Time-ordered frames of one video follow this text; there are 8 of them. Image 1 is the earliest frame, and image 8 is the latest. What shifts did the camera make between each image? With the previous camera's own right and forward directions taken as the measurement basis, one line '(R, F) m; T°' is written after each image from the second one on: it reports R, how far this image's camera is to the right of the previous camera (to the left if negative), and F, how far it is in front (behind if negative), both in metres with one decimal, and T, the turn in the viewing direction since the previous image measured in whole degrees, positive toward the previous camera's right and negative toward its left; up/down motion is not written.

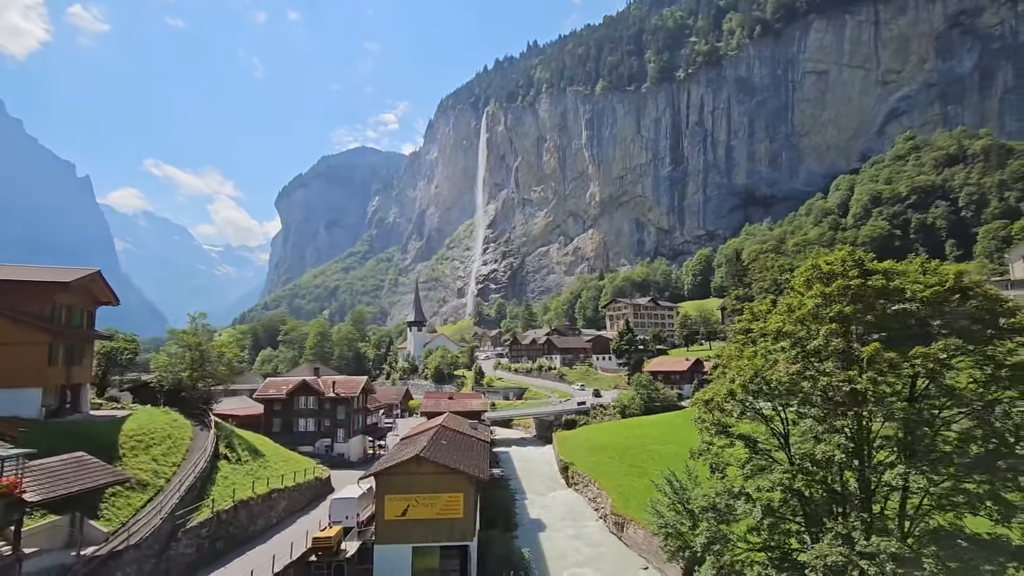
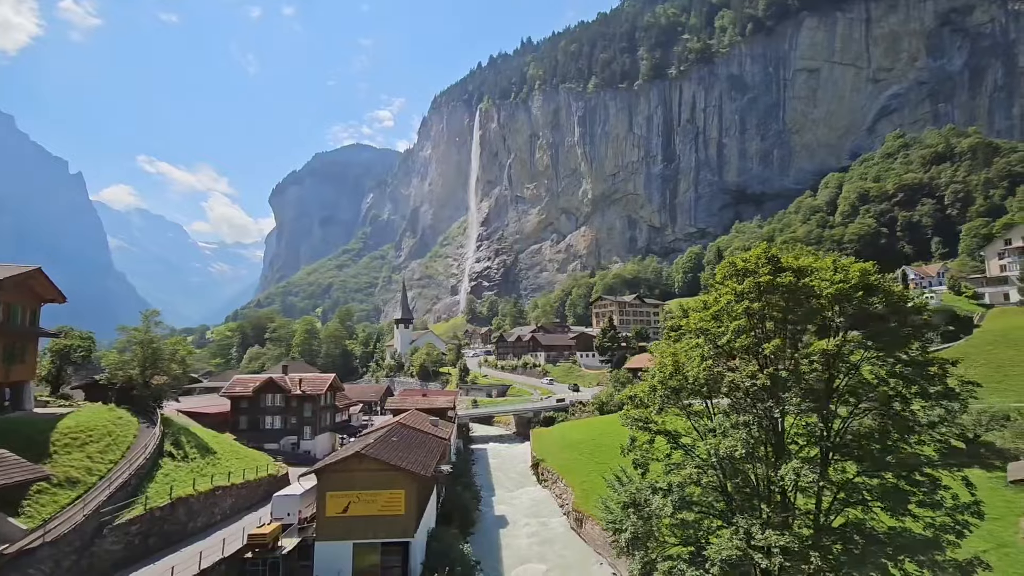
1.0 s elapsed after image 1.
(+2.1, -0.1) m; 0°
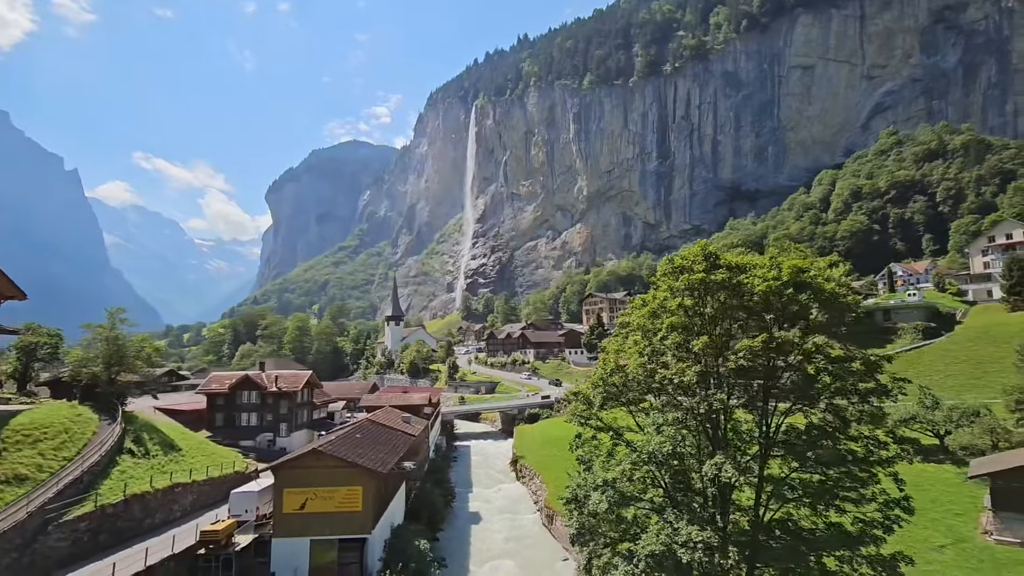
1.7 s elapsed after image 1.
(+1.6, 0.0) m; 0°
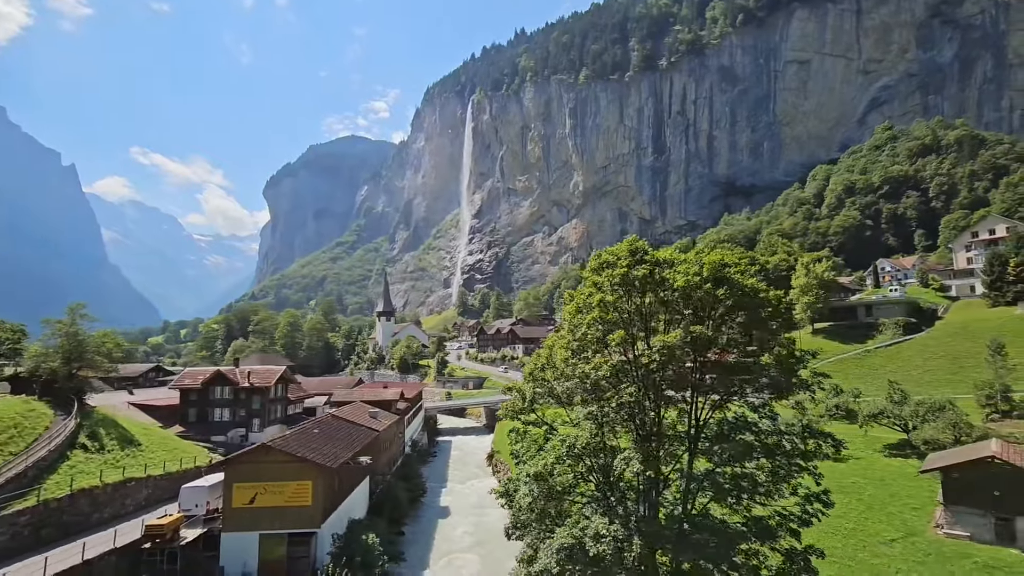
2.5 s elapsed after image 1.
(+1.9, 0.0) m; 0°
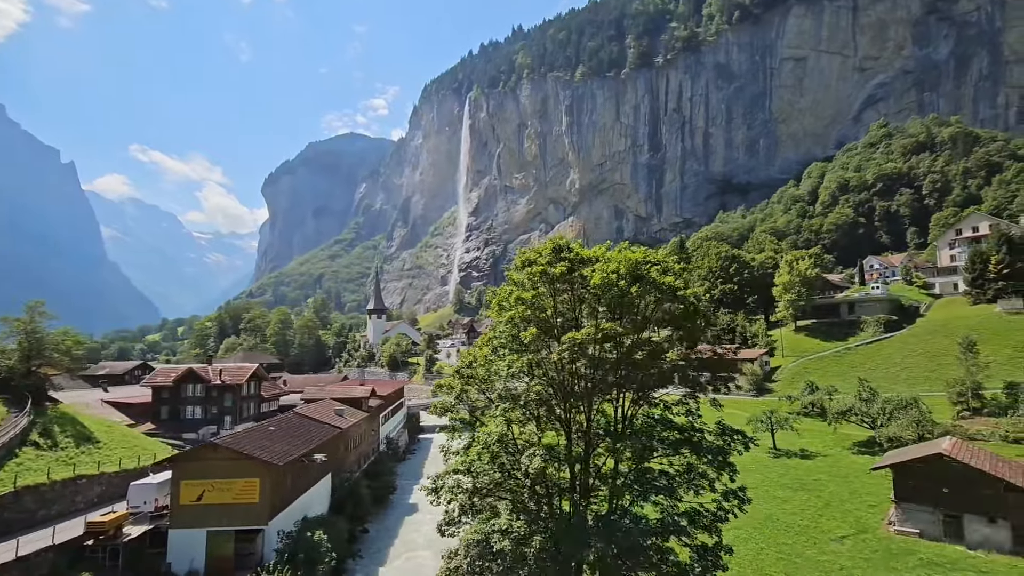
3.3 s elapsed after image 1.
(+2.0, 0.0) m; 0°
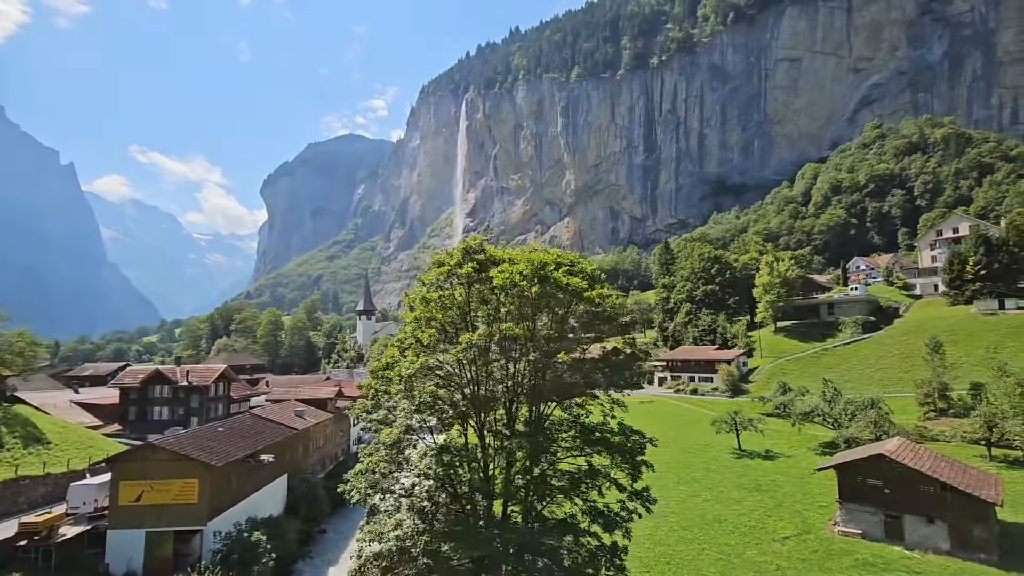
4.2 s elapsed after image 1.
(+2.4, -0.1) m; 0°
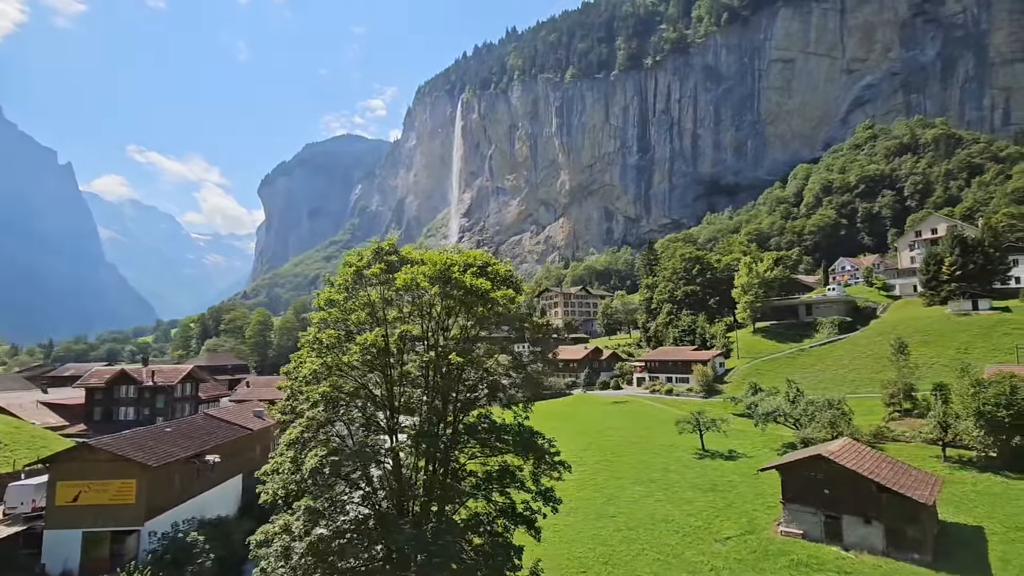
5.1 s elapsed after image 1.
(+2.3, 0.0) m; 0°
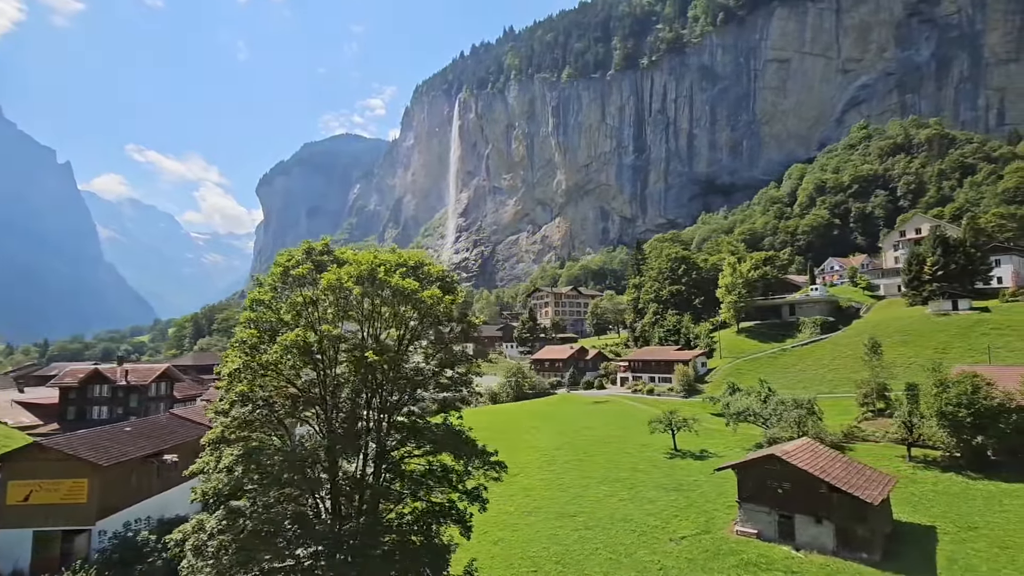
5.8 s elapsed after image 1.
(+1.8, 0.0) m; 0°
